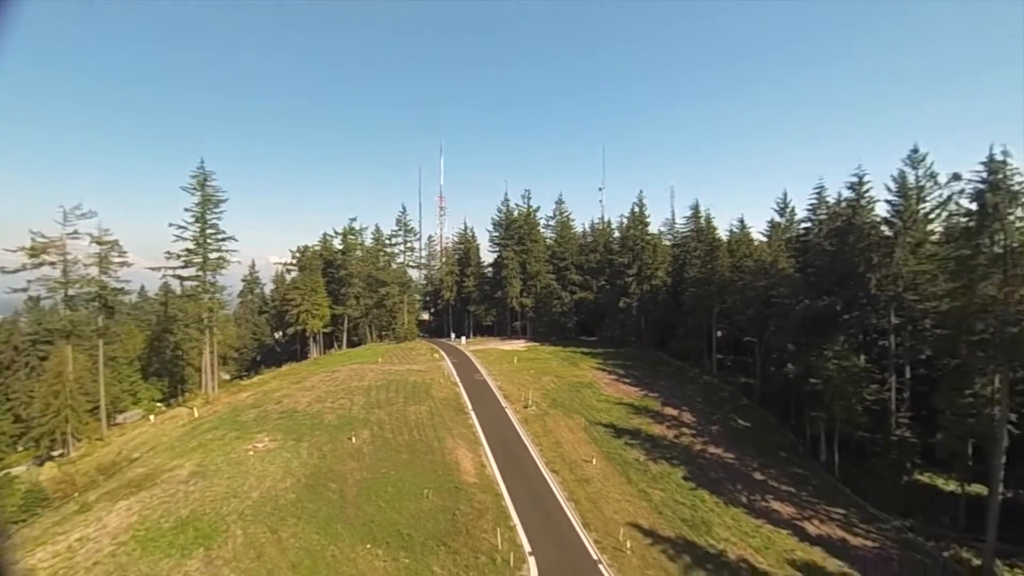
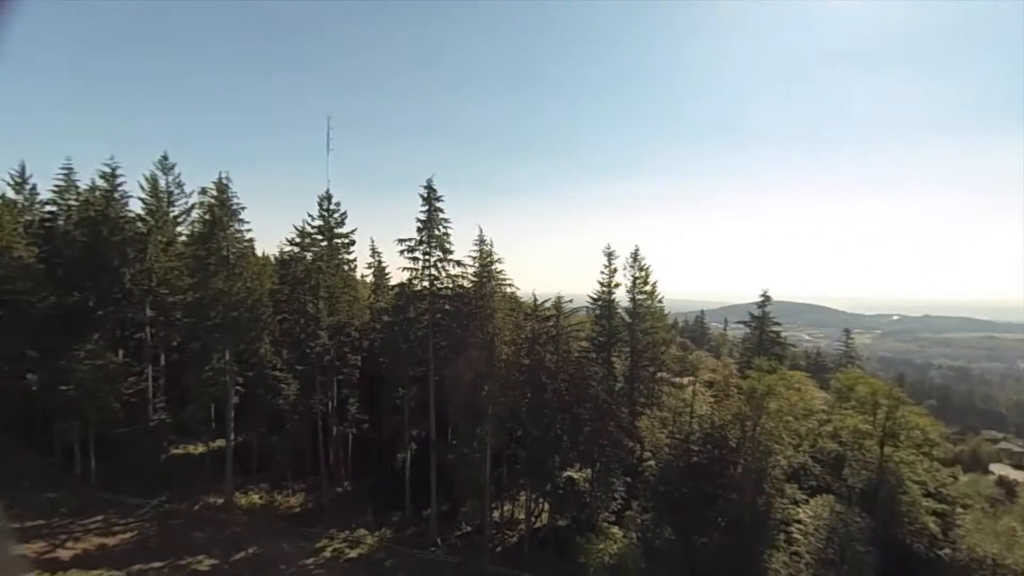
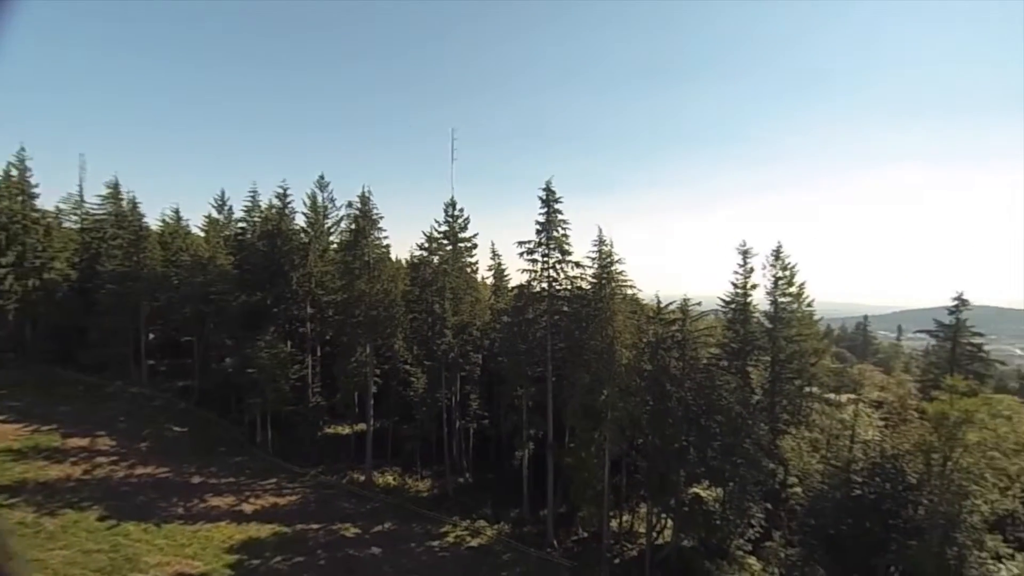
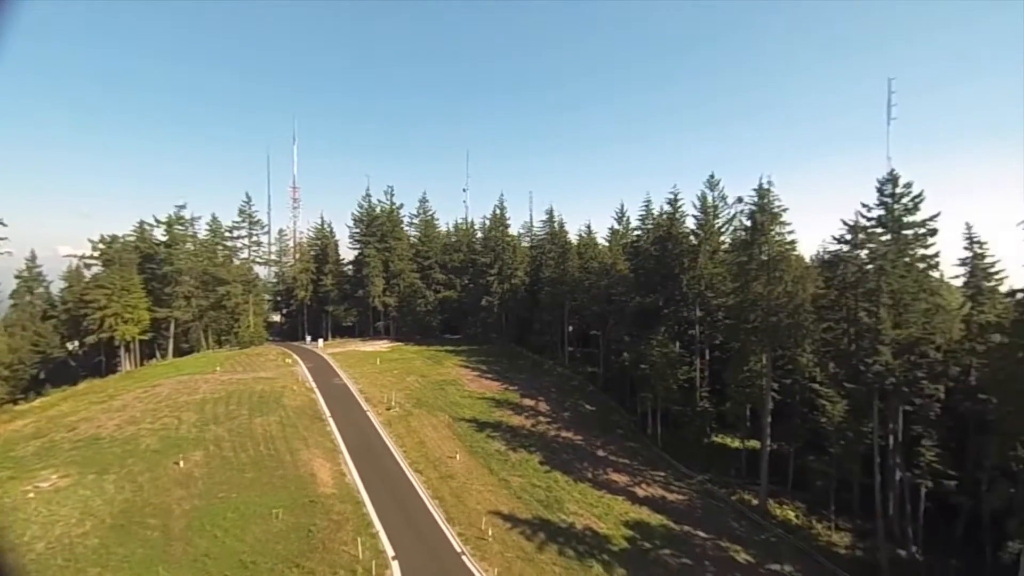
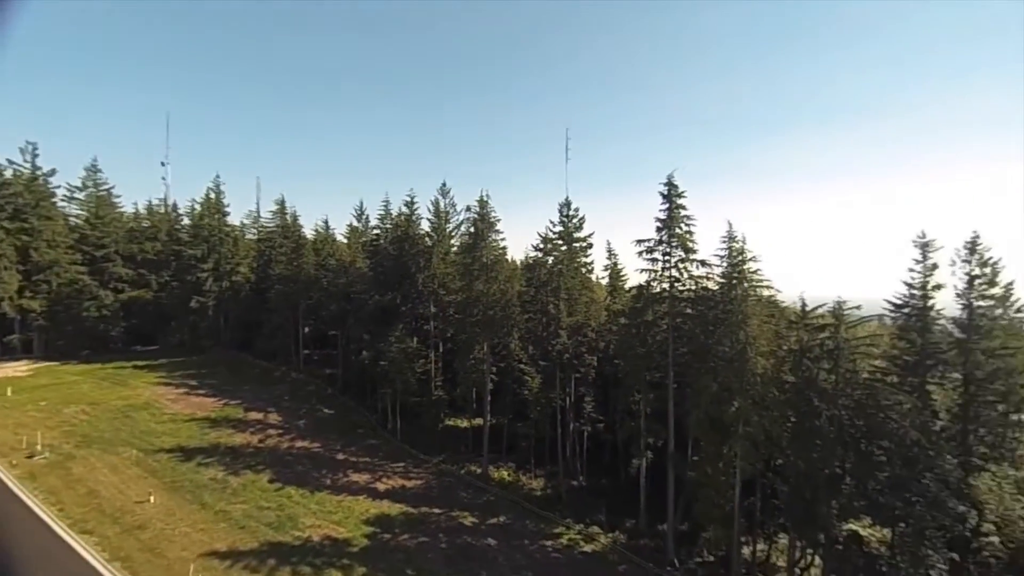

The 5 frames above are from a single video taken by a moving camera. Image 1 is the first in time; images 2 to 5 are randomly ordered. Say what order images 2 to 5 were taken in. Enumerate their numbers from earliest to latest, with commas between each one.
4, 5, 3, 2
